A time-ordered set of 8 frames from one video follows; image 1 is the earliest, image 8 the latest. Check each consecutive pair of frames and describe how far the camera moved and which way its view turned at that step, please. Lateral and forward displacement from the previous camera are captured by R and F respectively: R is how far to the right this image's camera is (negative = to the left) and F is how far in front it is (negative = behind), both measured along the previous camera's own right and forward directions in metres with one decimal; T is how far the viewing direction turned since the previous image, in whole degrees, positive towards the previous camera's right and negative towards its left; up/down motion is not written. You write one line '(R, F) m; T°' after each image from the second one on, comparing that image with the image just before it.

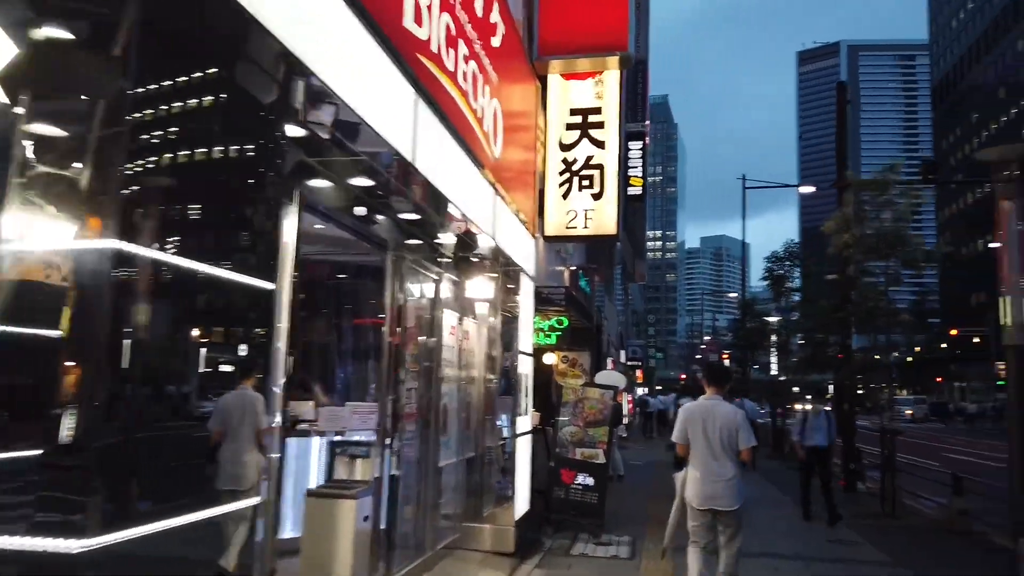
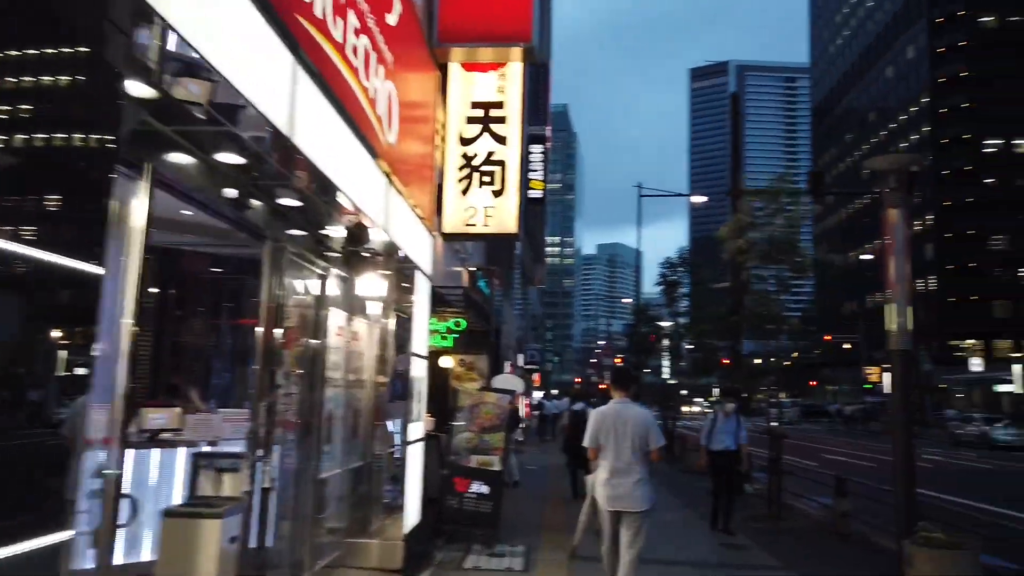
(0.0, +0.4) m; +8°
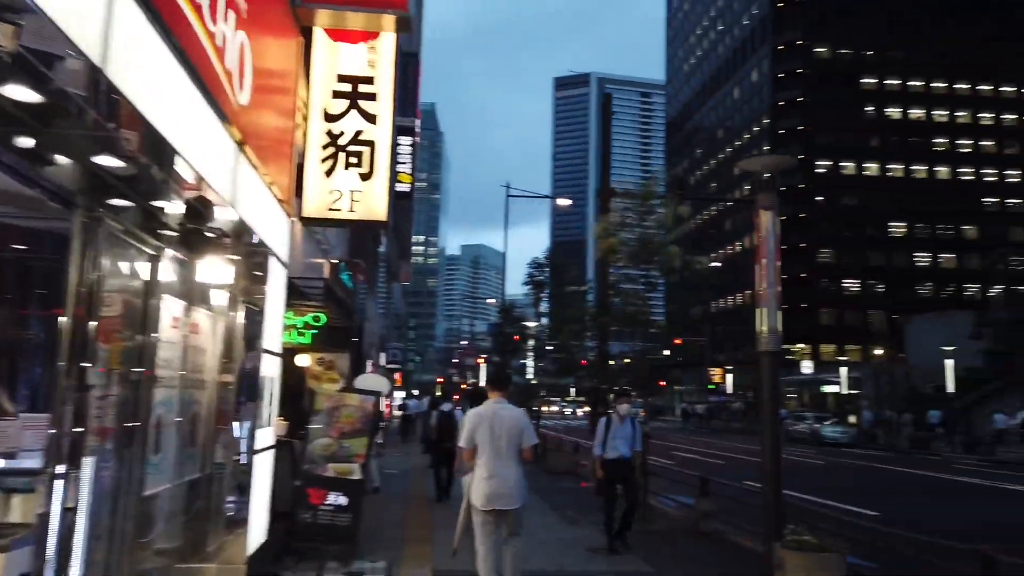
(0.0, +0.6) m; +10°
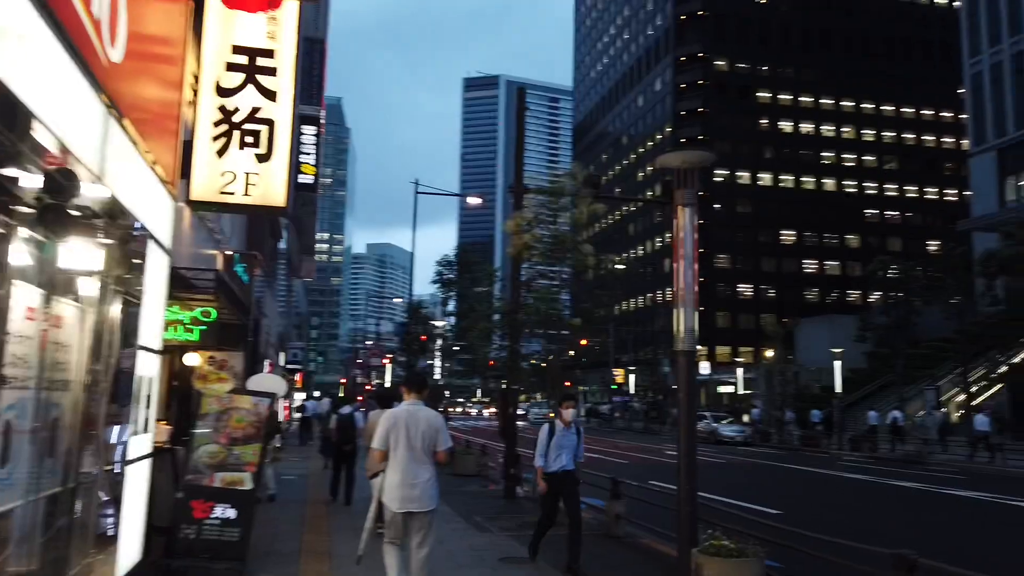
(0.0, +0.4) m; +7°
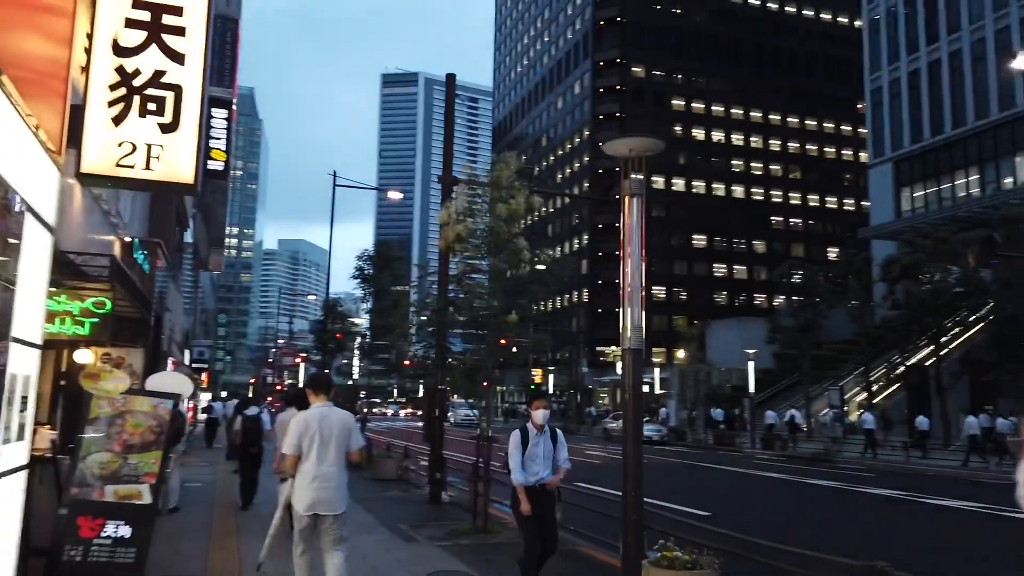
(-0.2, +0.6) m; +6°
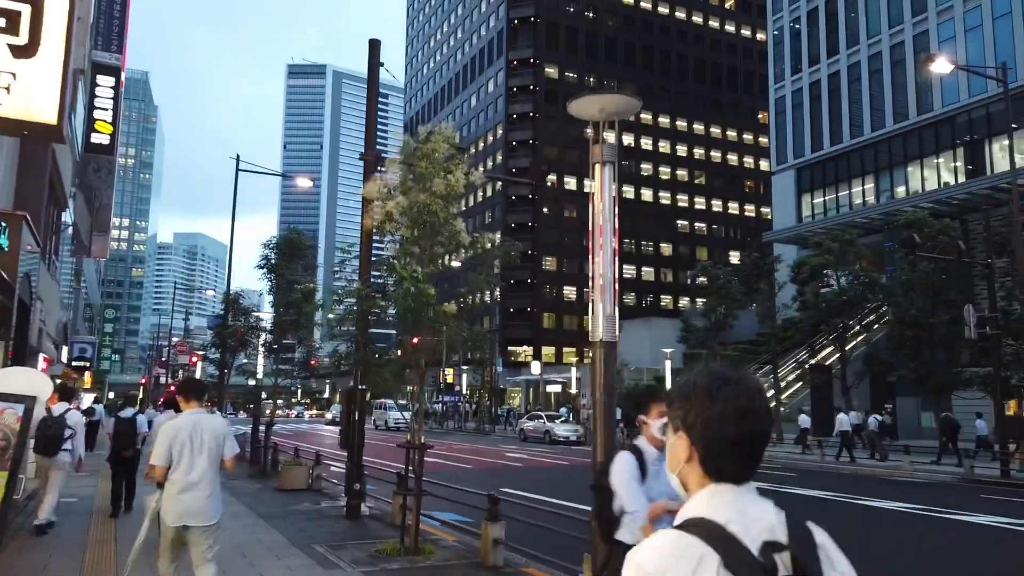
(-0.4, +1.2) m; +7°
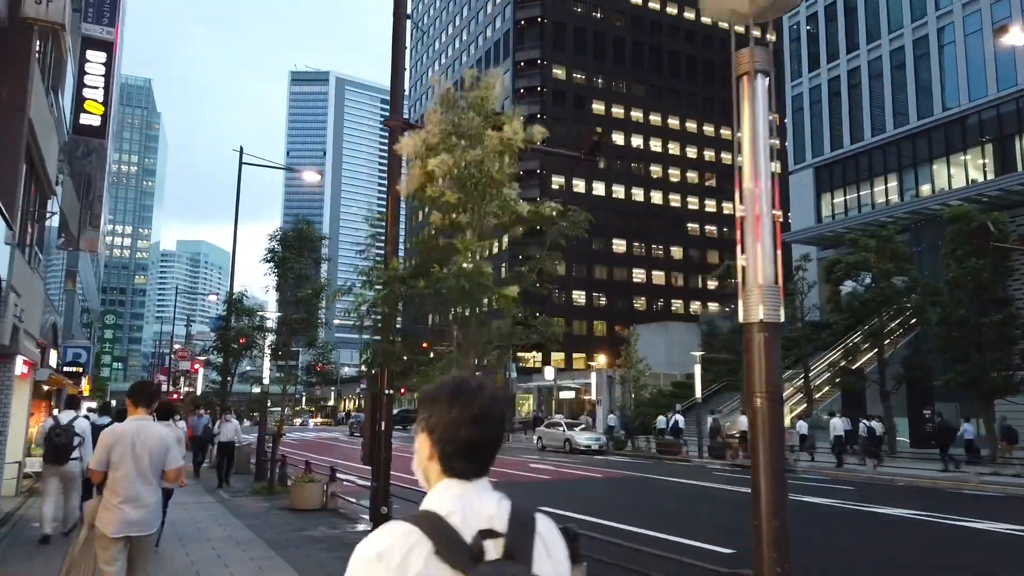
(-0.7, +1.8) m; 0°
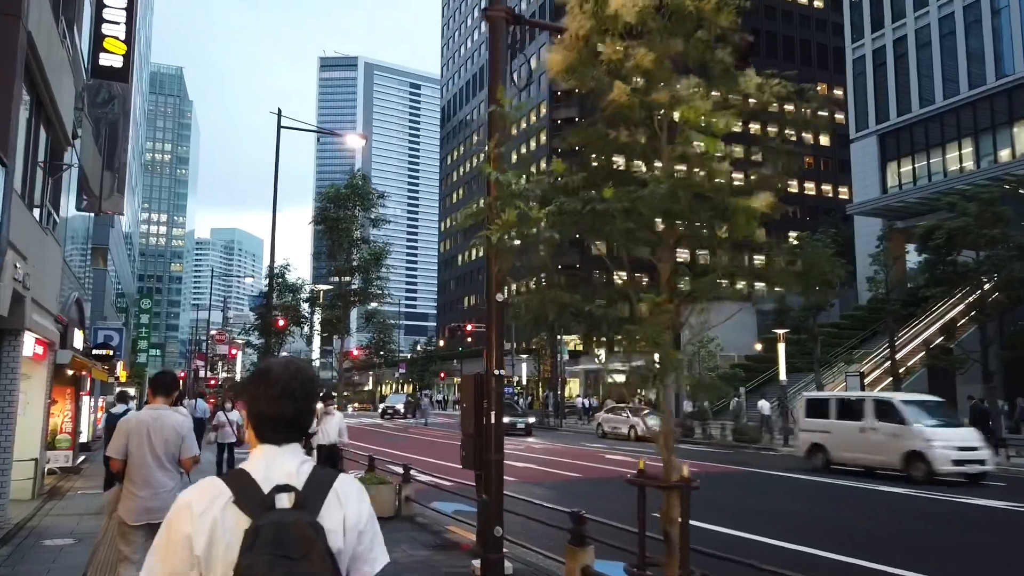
(-1.2, +2.7) m; -2°
